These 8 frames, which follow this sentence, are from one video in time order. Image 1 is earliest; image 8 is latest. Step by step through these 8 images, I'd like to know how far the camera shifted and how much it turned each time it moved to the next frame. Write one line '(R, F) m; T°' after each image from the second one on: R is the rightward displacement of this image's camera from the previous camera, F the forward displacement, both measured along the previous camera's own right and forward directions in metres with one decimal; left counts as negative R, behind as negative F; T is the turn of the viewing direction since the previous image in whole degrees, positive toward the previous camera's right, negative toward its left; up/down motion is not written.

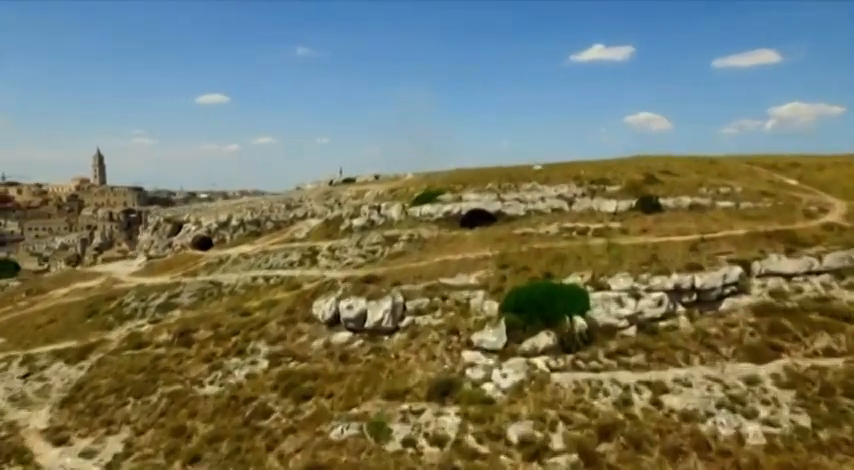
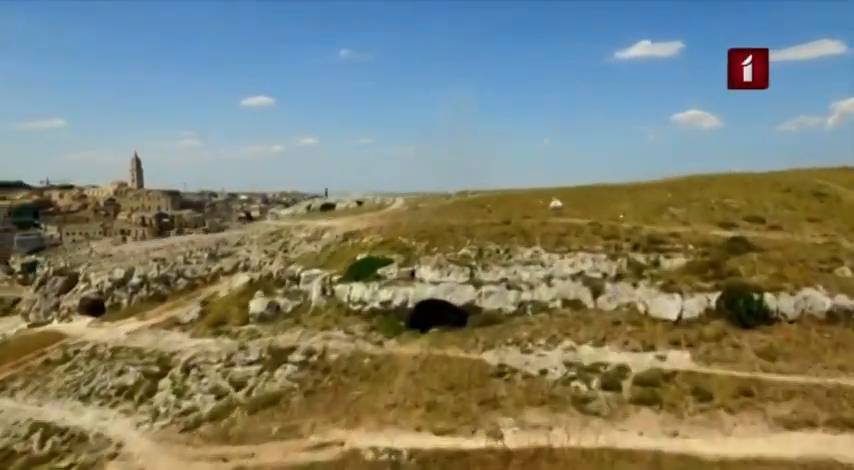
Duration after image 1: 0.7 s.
(+4.3, +15.2) m; -4°
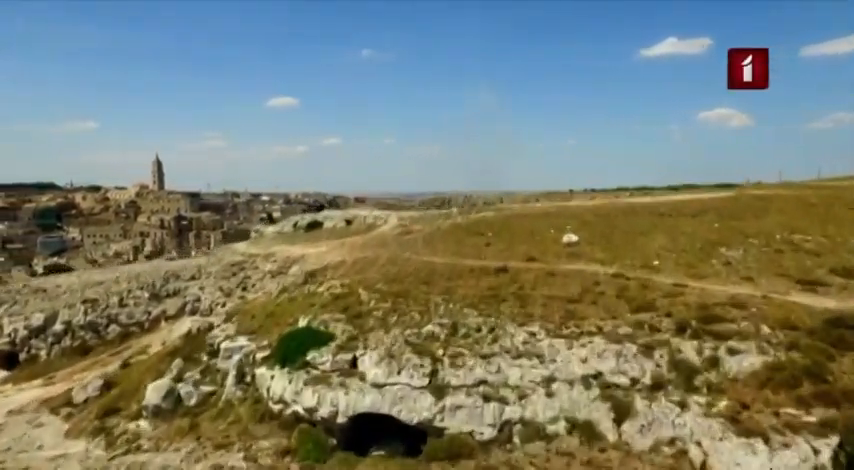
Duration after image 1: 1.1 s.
(+2.0, +7.1) m; -2°
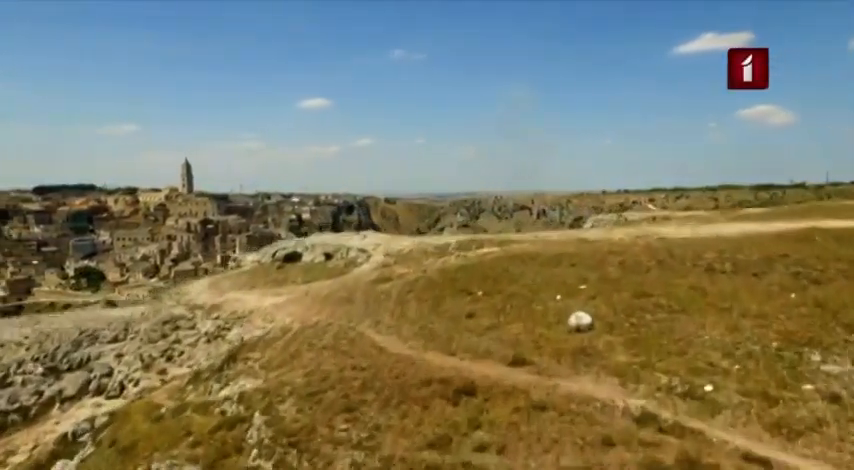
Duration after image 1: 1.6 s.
(+2.5, +7.6) m; -3°
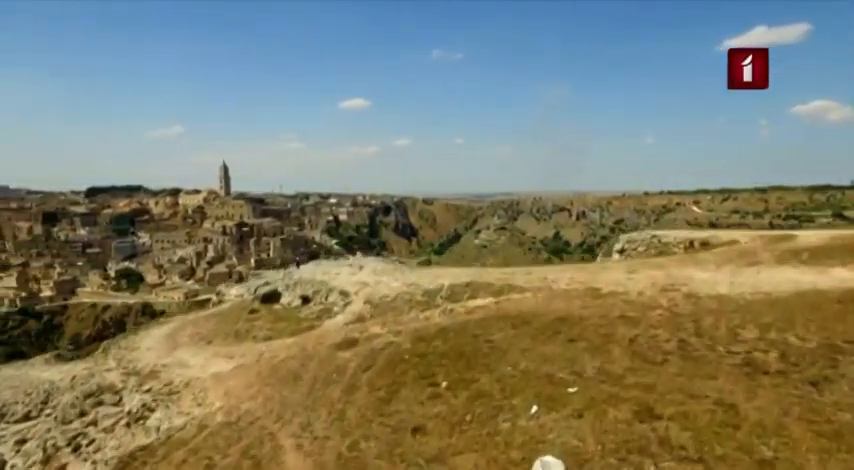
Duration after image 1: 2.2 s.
(+2.8, +5.3) m; -4°
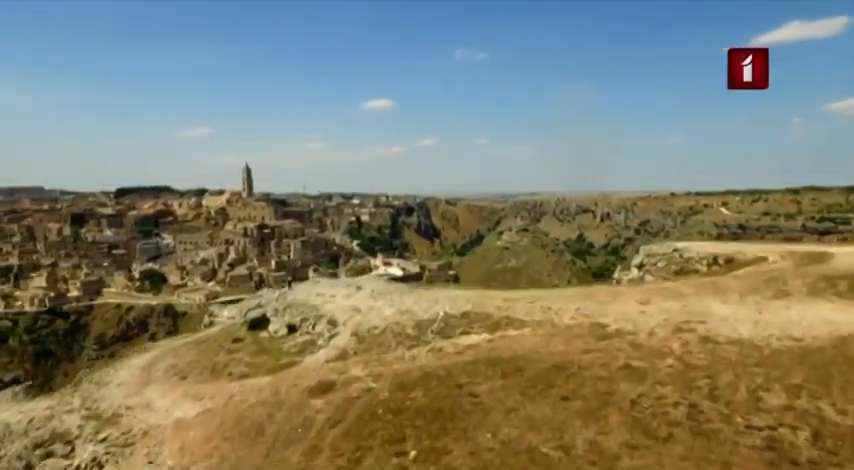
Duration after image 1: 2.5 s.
(+1.6, +2.6) m; -2°
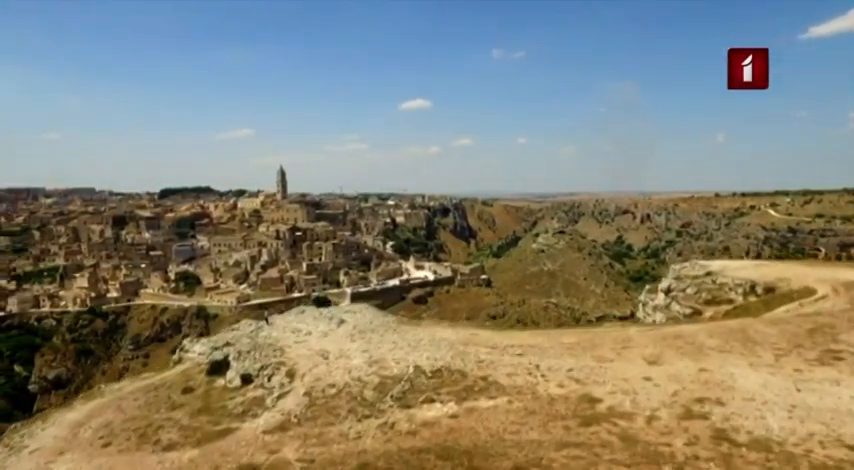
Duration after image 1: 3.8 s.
(+3.0, +4.7) m; -4°
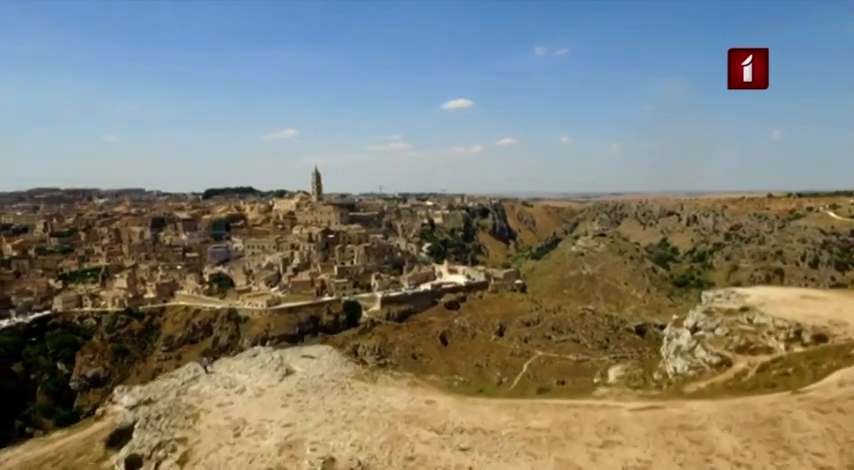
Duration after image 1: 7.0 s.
(+4.1, +6.5) m; -4°
